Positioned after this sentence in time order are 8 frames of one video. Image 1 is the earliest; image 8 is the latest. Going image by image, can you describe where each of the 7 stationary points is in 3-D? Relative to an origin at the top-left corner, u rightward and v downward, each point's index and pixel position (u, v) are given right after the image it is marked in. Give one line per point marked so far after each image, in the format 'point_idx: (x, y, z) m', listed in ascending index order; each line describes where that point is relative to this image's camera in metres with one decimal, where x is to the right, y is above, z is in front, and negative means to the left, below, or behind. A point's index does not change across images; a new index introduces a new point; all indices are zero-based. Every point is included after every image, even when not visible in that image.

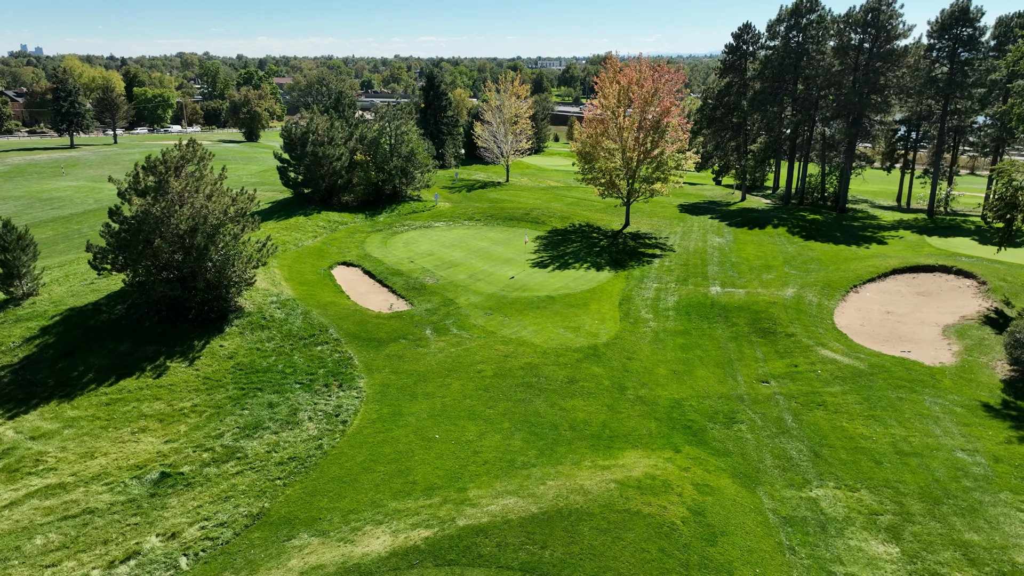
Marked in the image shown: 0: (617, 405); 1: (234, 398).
0: (+2.6, -2.9, +17.7) m
1: (-7.1, -2.8, +17.9) m
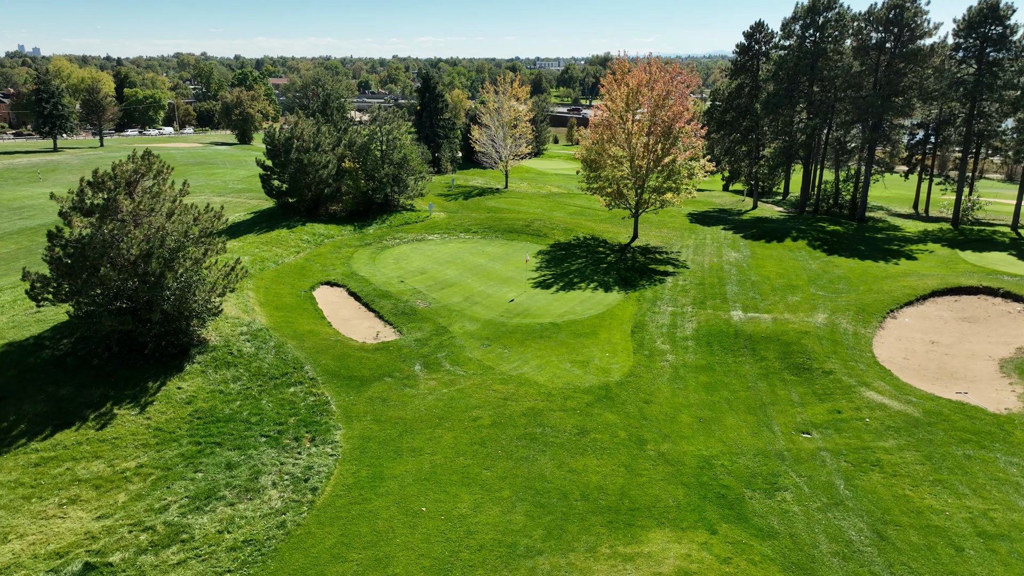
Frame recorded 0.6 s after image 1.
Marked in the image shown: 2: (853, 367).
0: (+2.7, -3.8, +15.1) m
1: (-7.1, -3.7, +15.3) m
2: (+9.5, -2.2, +19.6) m
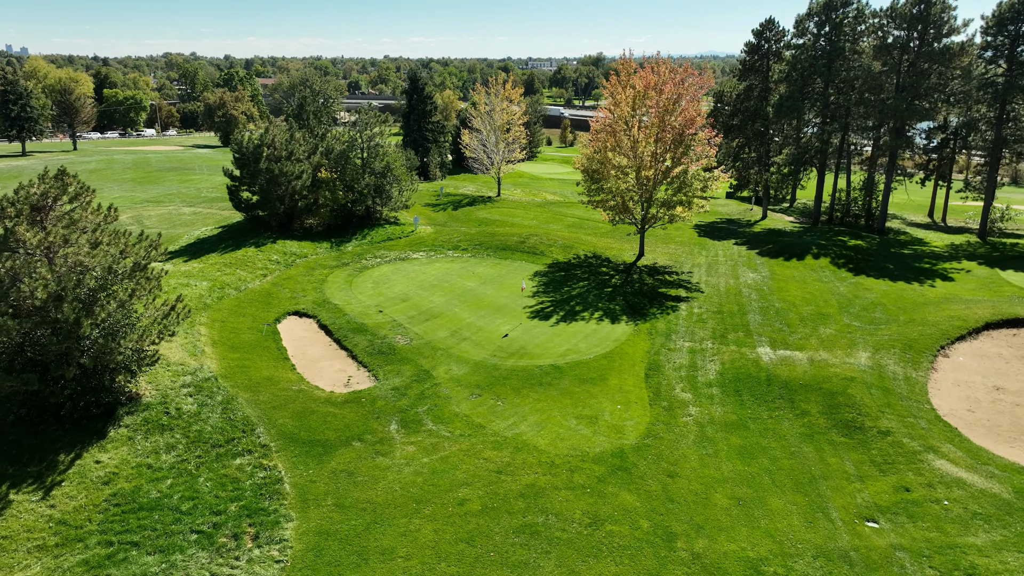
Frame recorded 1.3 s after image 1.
0: (+2.6, -4.8, +11.9) m
1: (-7.2, -4.7, +12.0) m
2: (+9.4, -3.2, +16.4) m
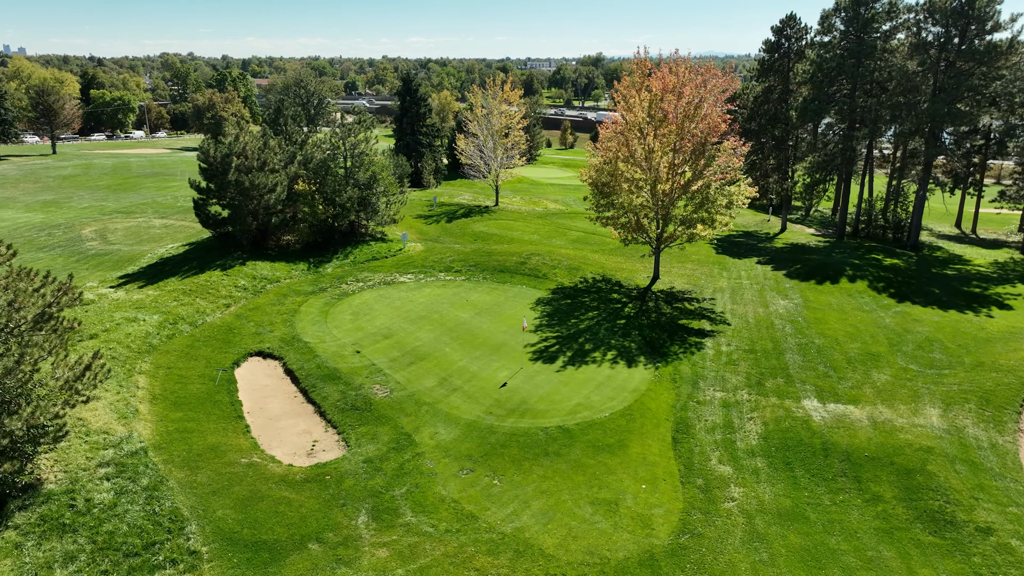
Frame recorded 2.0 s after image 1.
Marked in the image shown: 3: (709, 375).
0: (+2.6, -5.9, +8.4) m
1: (-7.2, -5.8, +8.5) m
2: (+9.4, -4.3, +13.0) m
3: (+5.6, -2.4, +19.8) m
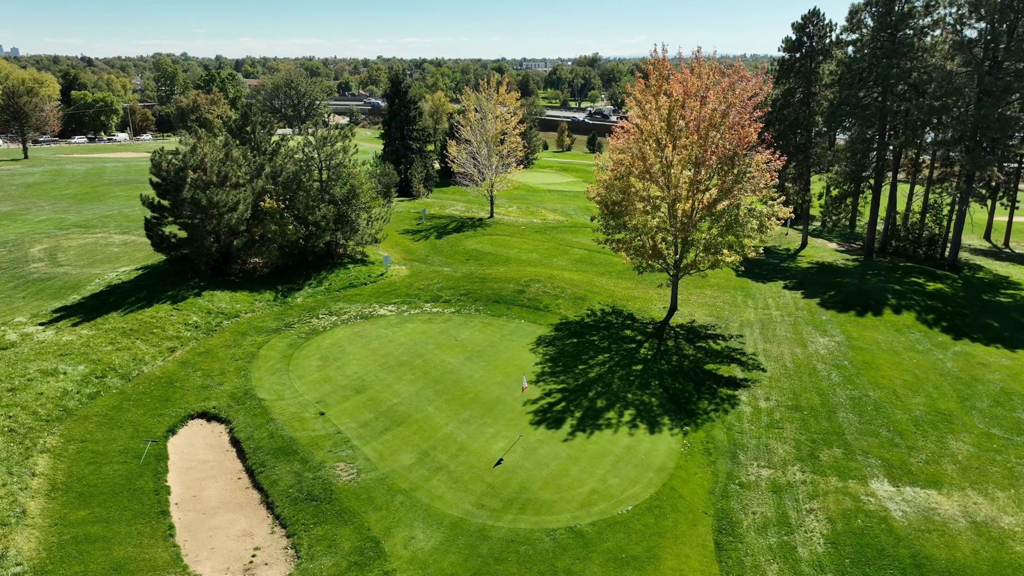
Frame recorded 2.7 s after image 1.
0: (+2.6, -7.0, +4.8) m
1: (-7.1, -6.9, +4.9) m
2: (+9.4, -5.4, +9.4) m
3: (+5.5, -3.6, +16.2) m
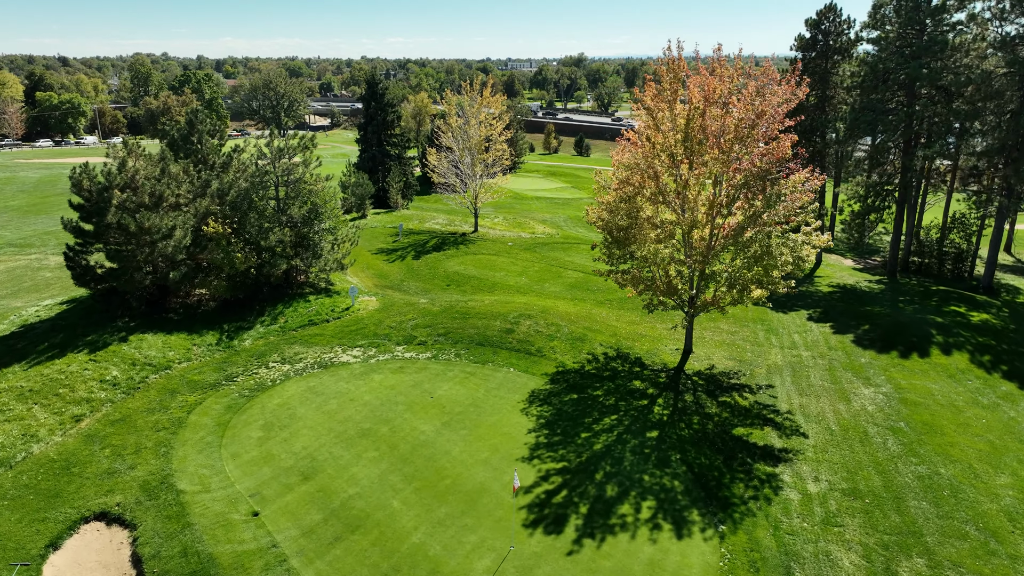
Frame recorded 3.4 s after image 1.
0: (+2.6, -8.2, +1.2) m
1: (-7.1, -8.2, +1.0) m
2: (+9.3, -6.5, +5.9) m
3: (+5.3, -4.7, +12.6) m
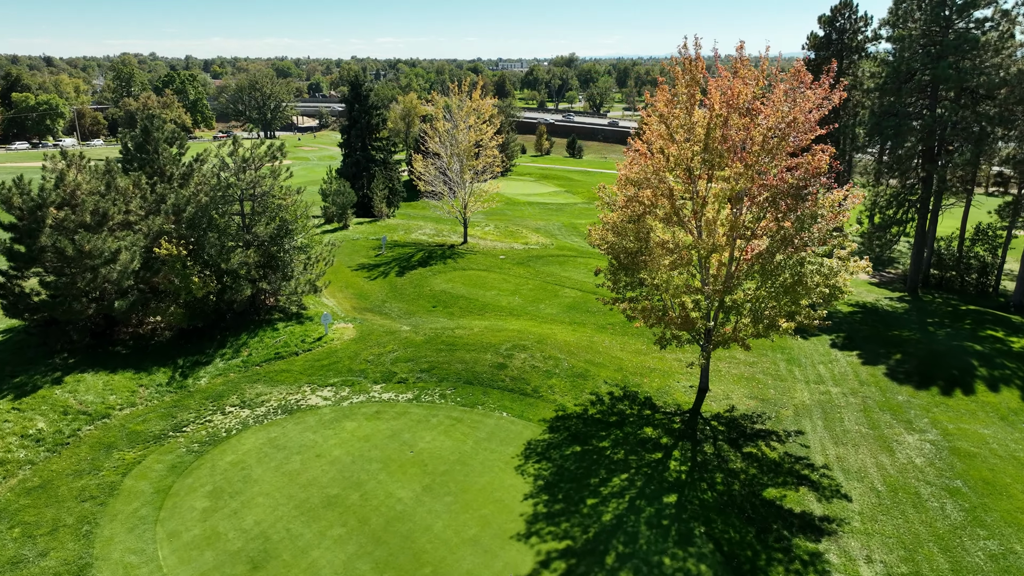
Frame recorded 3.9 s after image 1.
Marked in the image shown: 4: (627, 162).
0: (+2.7, -9.0, -1.3) m
1: (-7.0, -9.0, -1.6) m
2: (+9.3, -7.3, +3.5) m
3: (+5.2, -5.5, +10.2) m
4: (+3.0, +3.2, +18.2) m
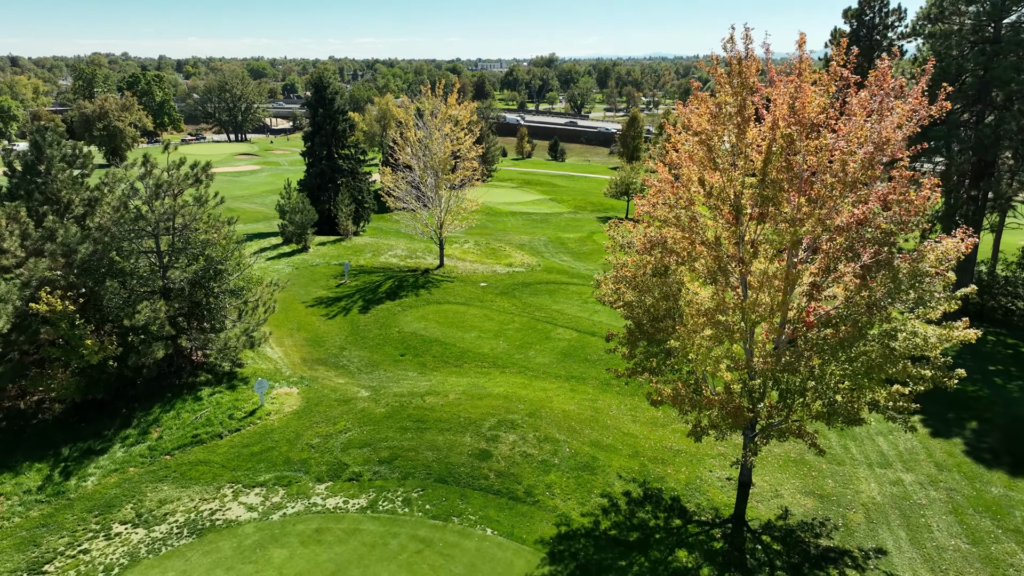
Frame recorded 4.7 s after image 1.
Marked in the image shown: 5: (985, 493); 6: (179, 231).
0: (+3.0, -10.3, -5.6) m
1: (-6.7, -10.4, -6.1) m
2: (+9.4, -8.6, -0.6) m
3: (+5.2, -6.8, +5.9) m
4: (+2.6, +1.8, +13.9) m
5: (+9.8, -4.2, +14.5) m
6: (-8.5, +1.5, +17.8) m
